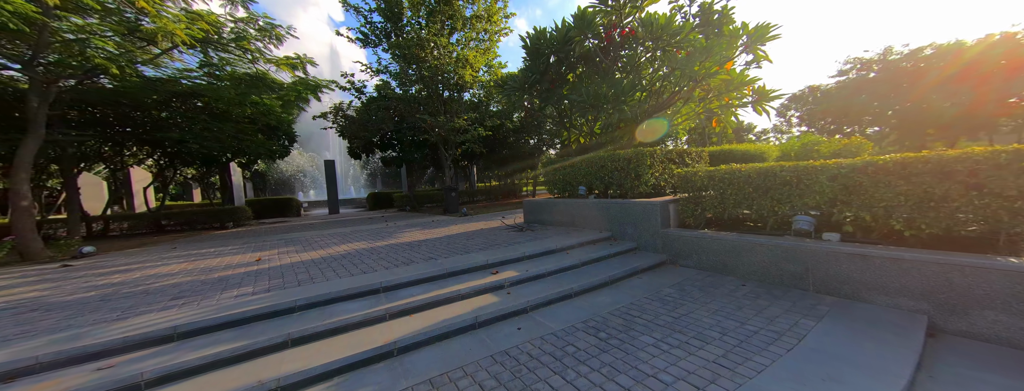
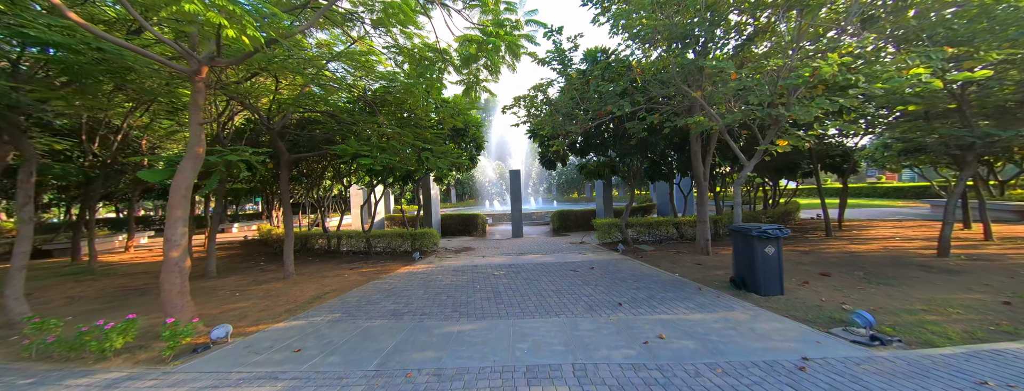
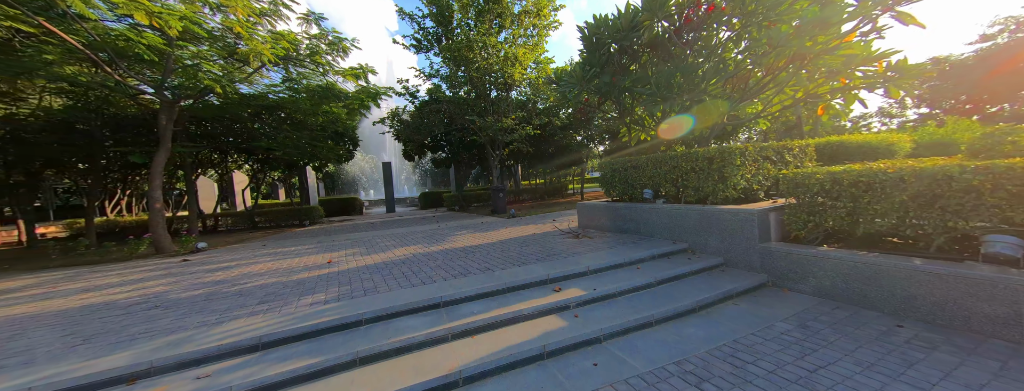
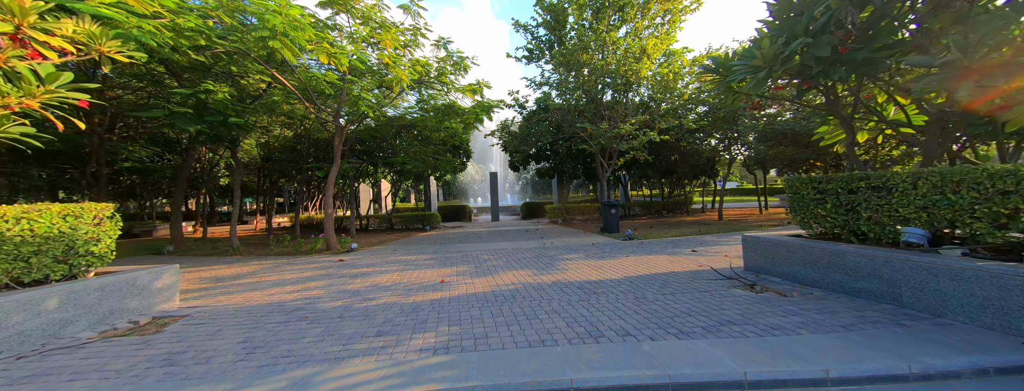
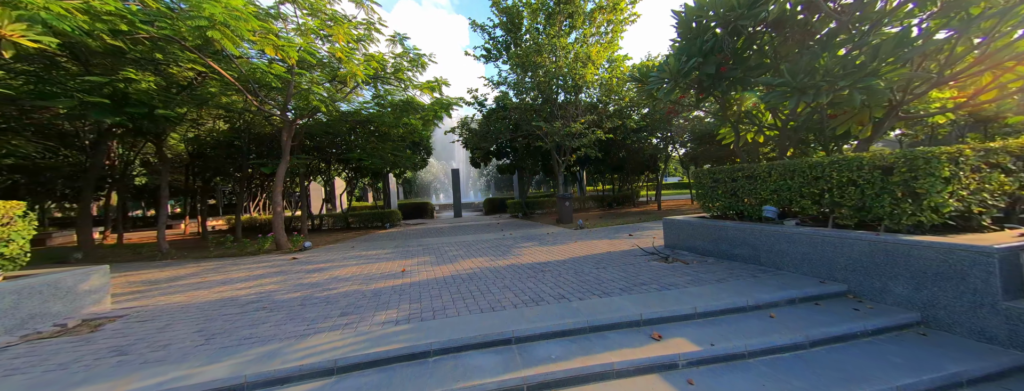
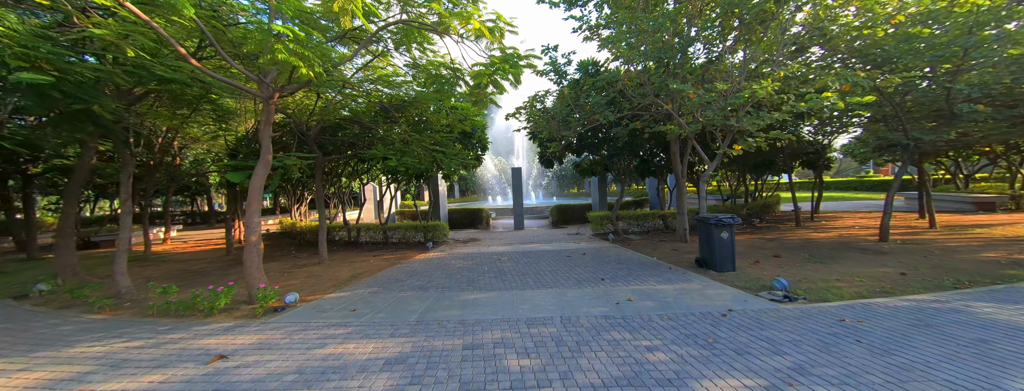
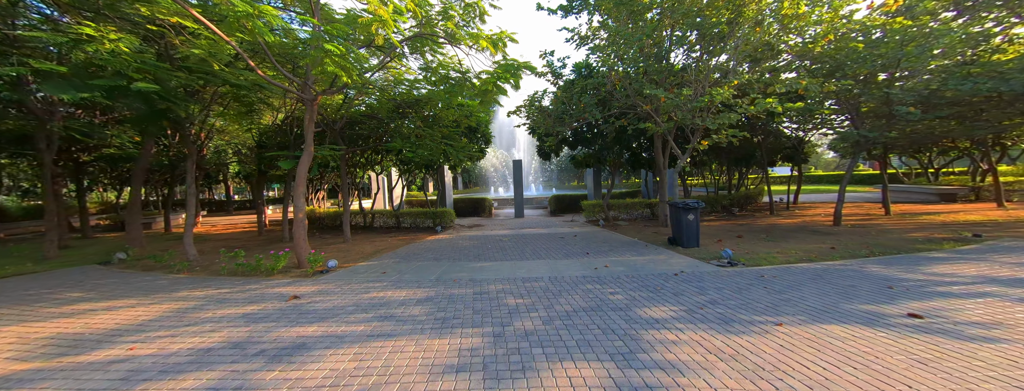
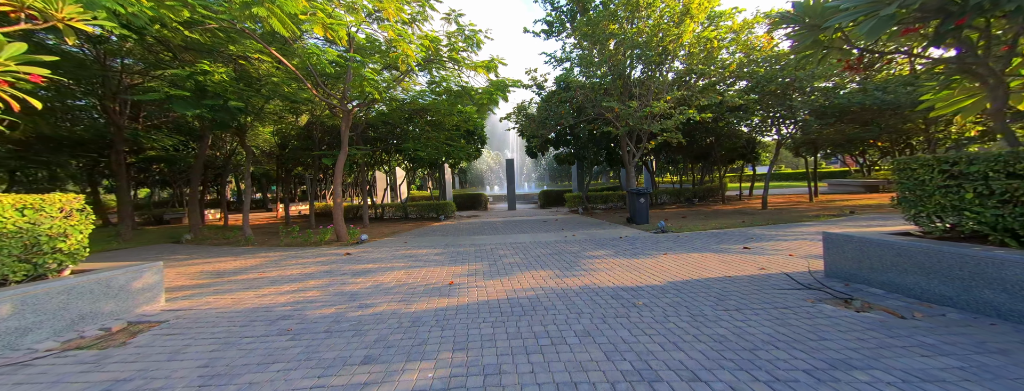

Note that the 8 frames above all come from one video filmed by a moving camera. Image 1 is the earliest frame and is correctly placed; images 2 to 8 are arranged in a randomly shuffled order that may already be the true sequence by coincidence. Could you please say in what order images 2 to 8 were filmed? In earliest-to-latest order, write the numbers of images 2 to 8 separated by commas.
3, 5, 4, 8, 7, 6, 2
